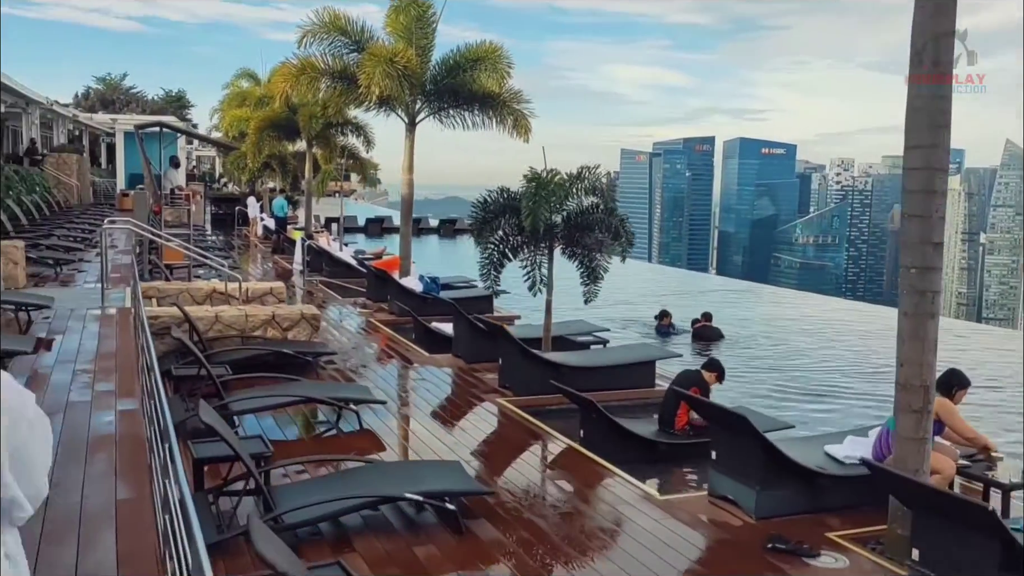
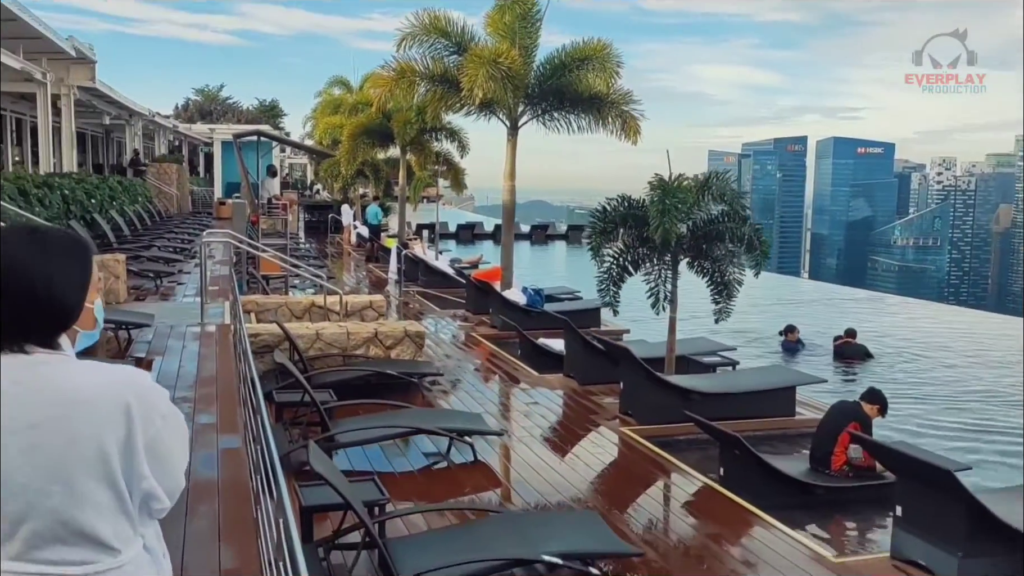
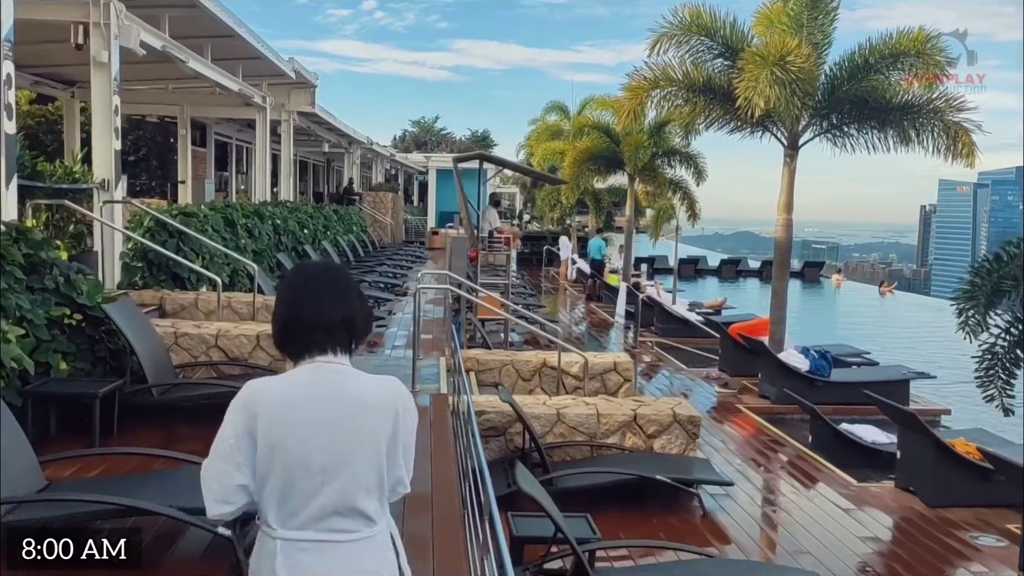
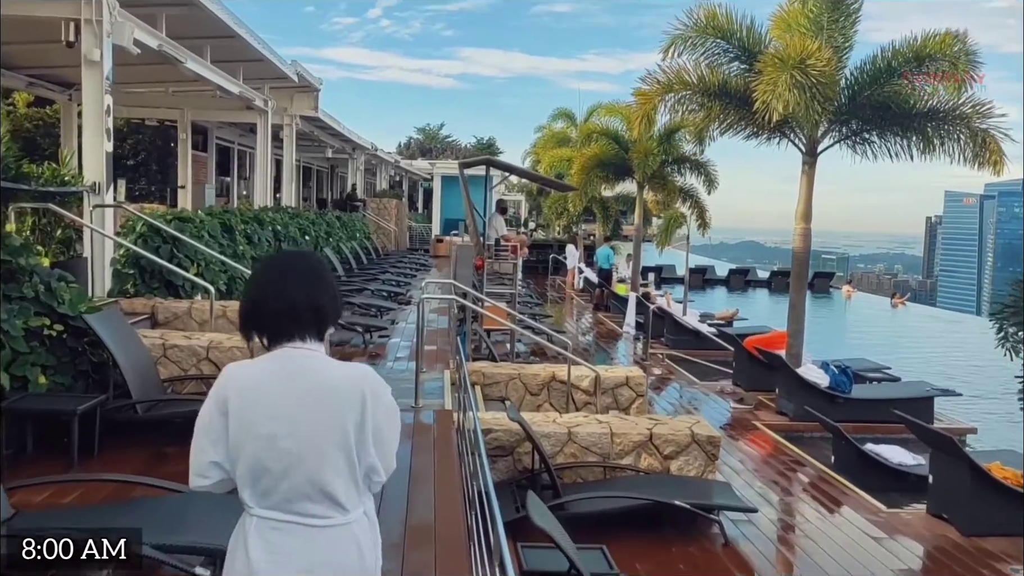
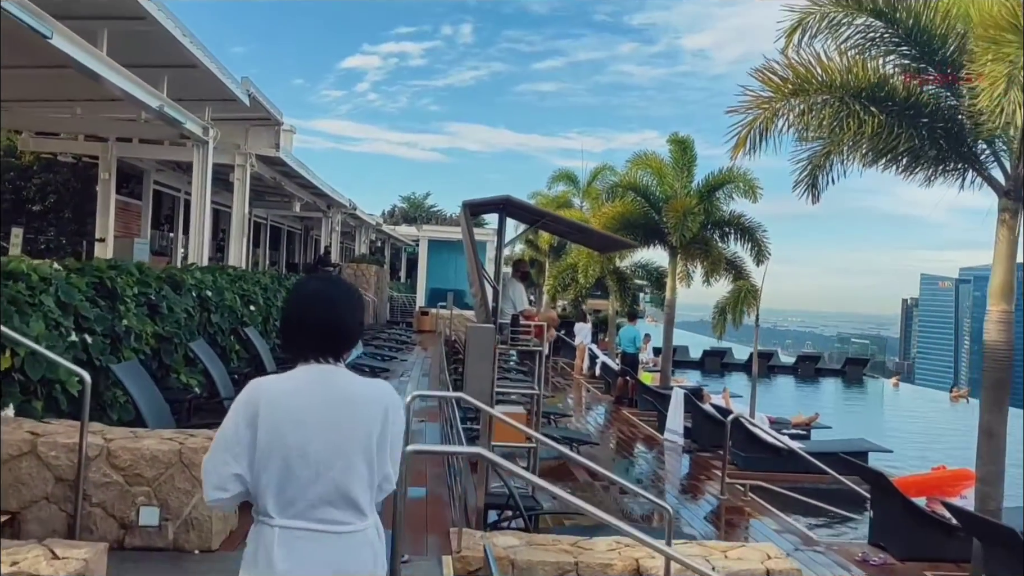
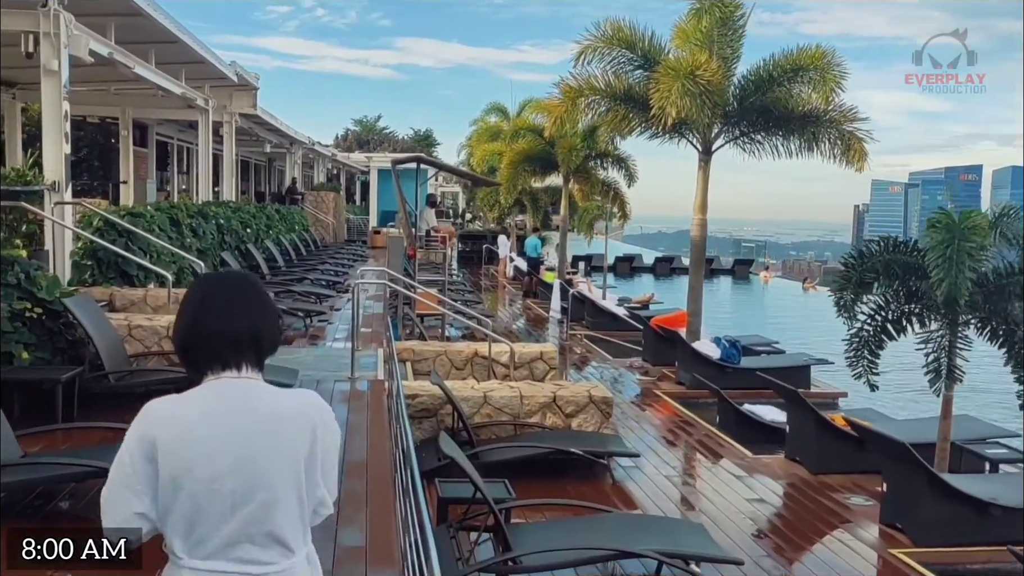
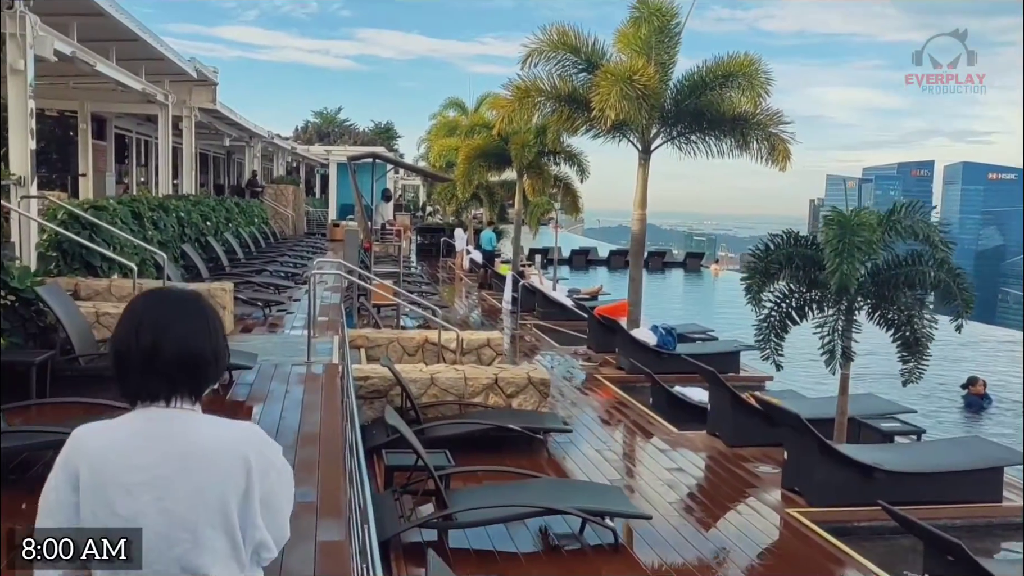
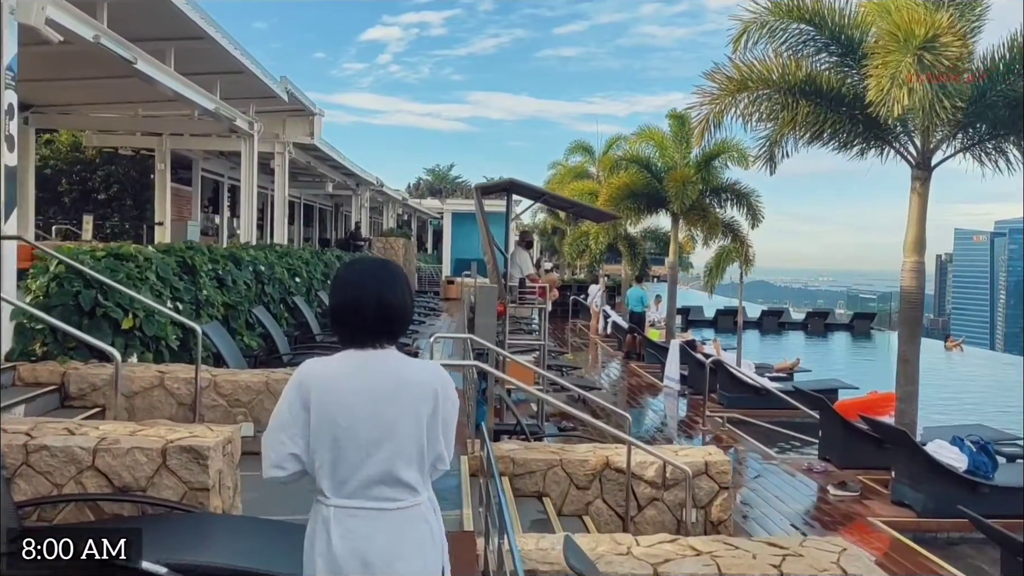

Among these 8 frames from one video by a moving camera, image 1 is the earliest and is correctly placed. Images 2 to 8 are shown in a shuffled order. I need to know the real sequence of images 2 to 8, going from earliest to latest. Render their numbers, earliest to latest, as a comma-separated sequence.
2, 7, 6, 3, 4, 8, 5
